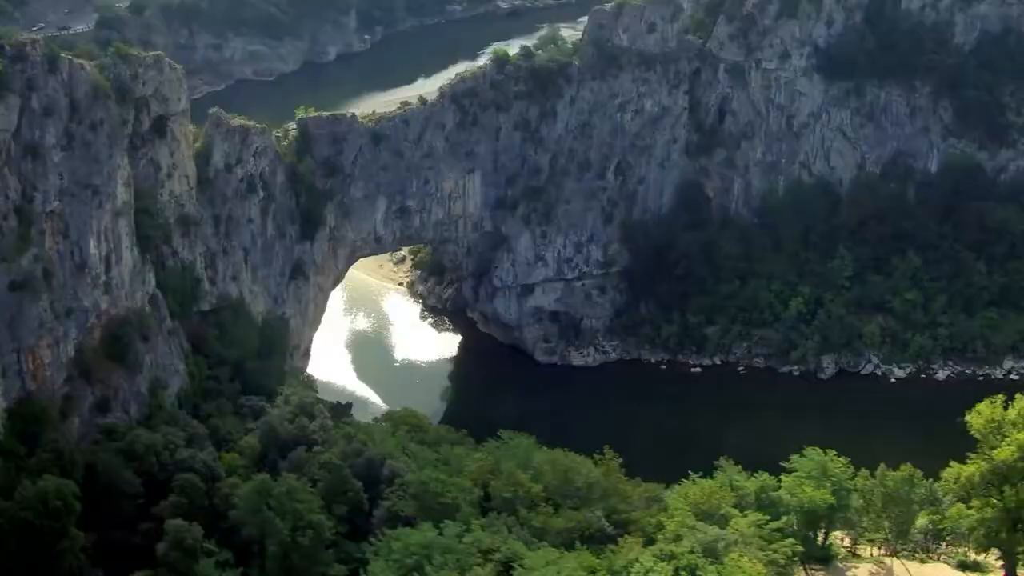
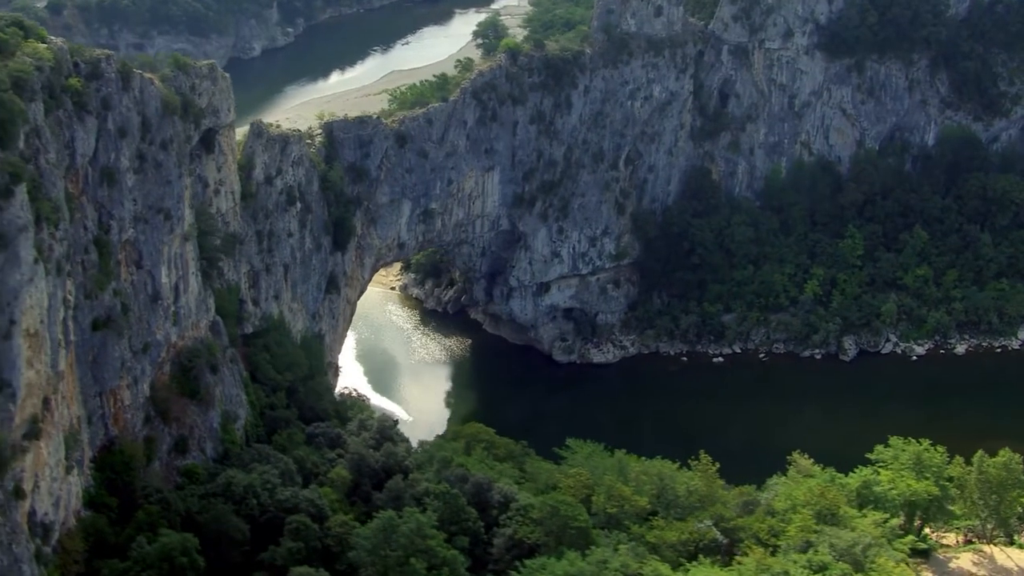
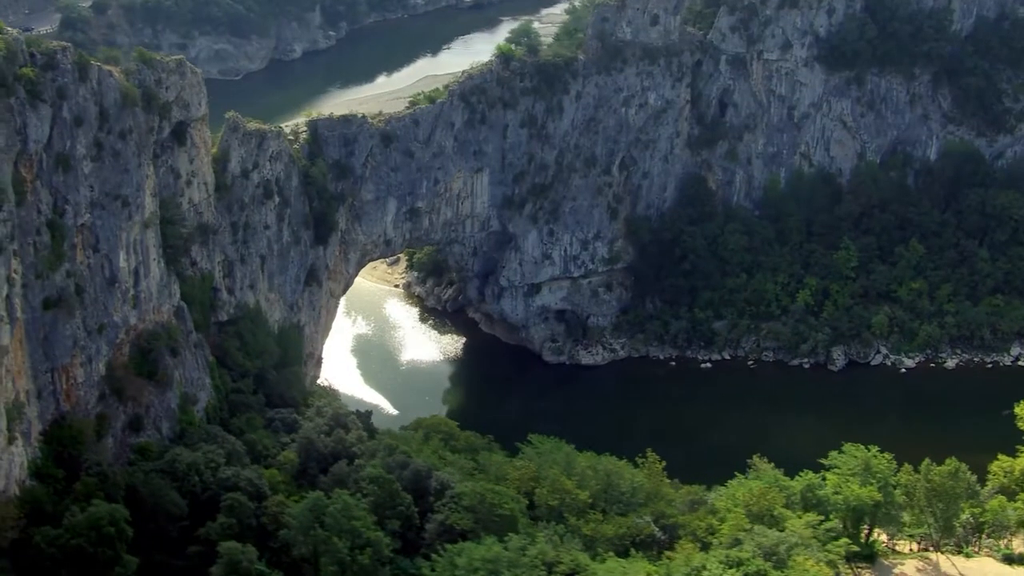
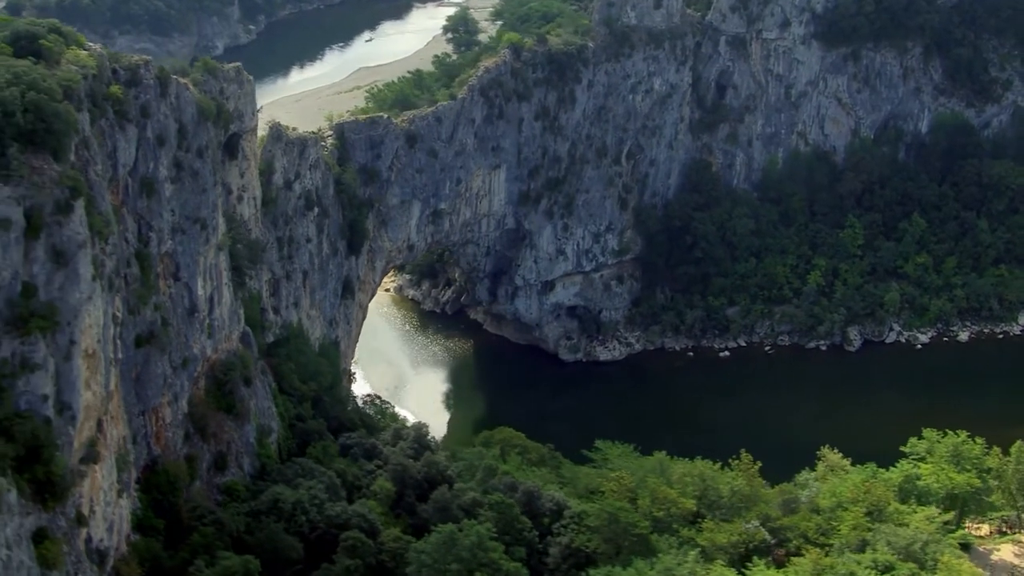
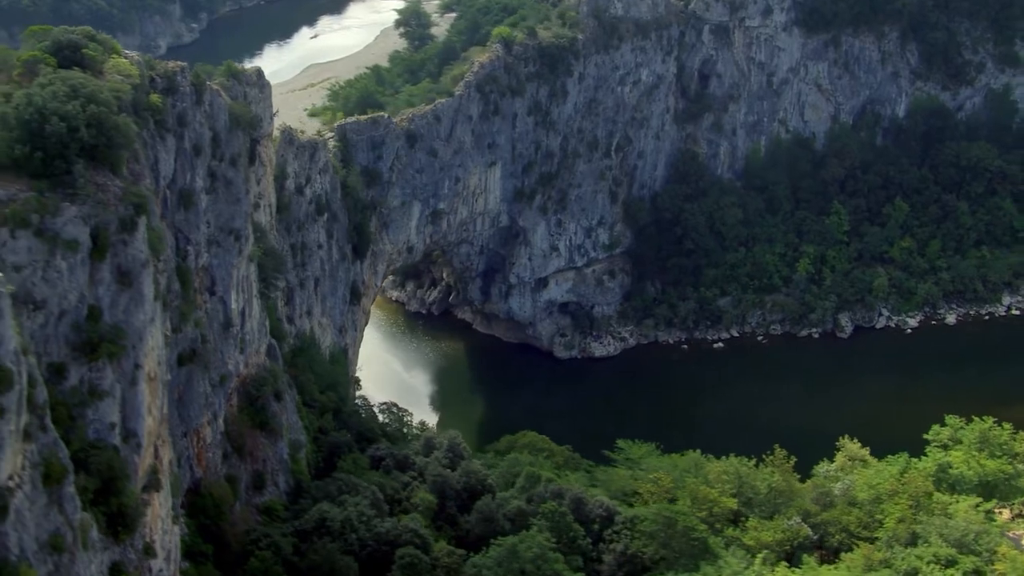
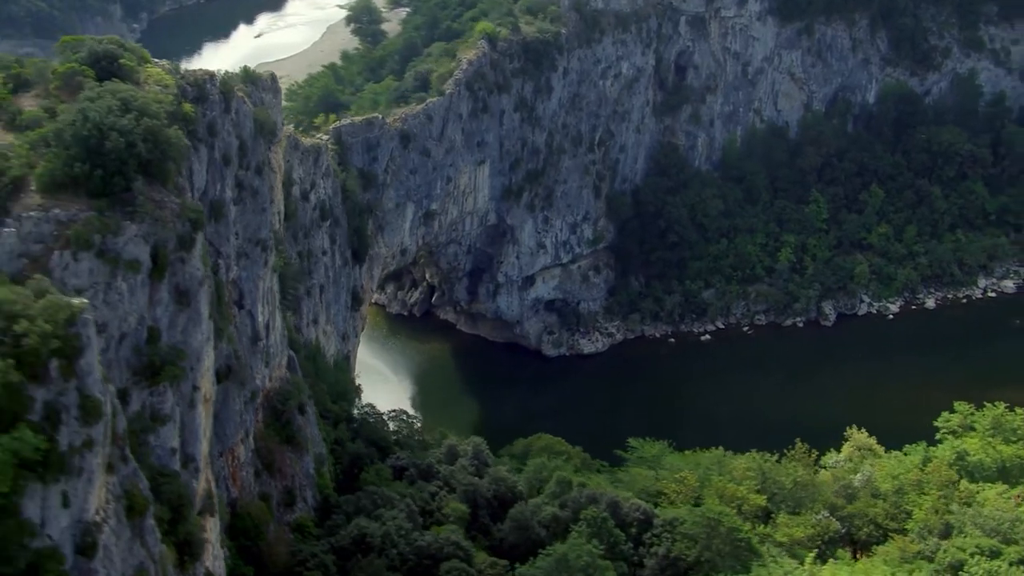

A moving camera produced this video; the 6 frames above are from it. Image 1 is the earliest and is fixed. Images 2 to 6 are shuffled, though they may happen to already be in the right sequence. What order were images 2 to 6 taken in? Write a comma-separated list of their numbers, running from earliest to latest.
3, 2, 4, 5, 6
